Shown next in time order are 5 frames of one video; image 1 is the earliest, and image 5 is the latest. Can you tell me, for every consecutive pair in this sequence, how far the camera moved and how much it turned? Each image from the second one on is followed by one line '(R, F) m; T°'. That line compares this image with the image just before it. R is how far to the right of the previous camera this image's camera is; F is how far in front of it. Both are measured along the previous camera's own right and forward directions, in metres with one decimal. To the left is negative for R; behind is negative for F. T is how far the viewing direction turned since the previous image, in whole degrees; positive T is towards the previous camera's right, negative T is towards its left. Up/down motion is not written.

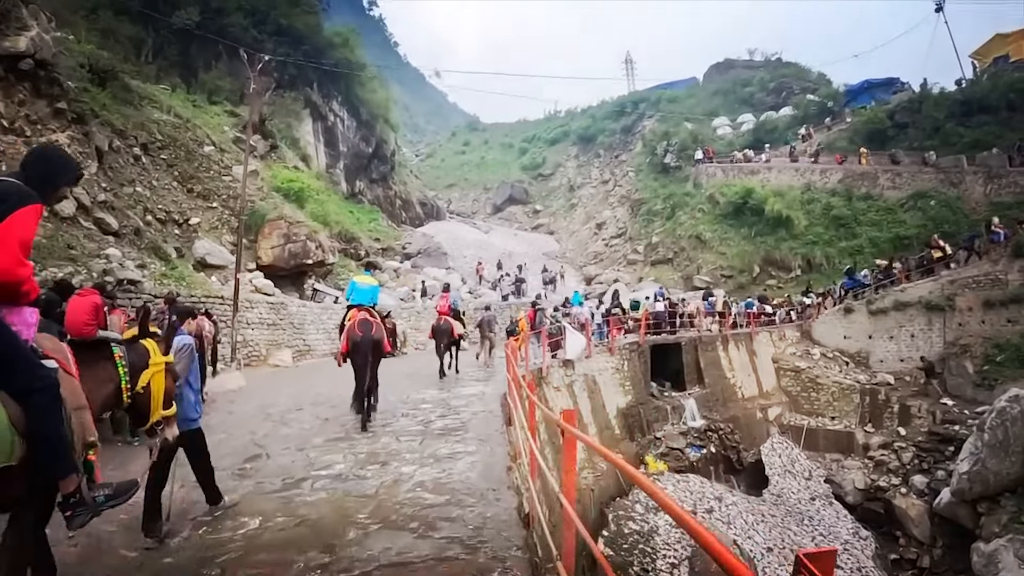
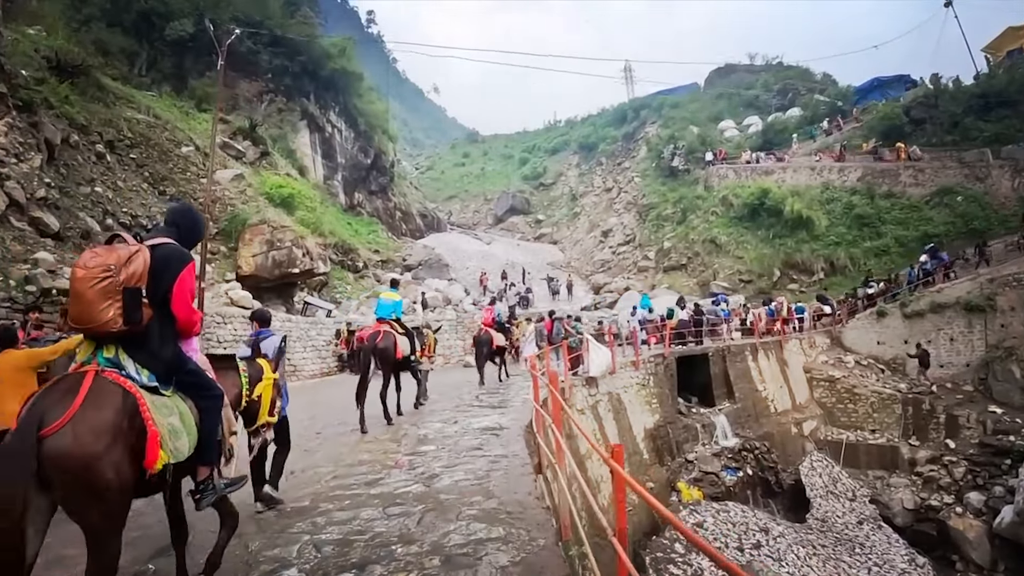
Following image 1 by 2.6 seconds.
(-0.2, +1.5) m; 0°
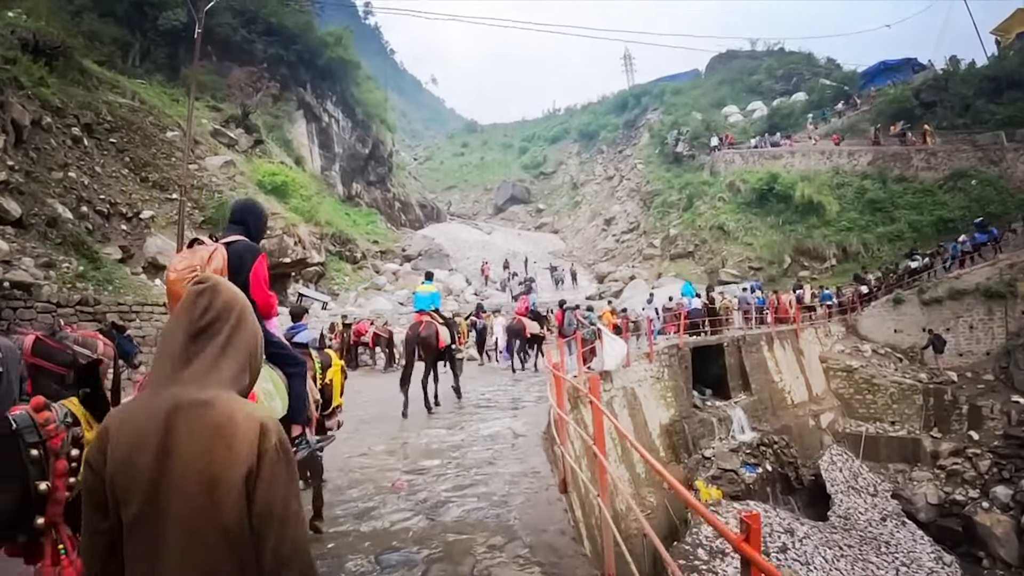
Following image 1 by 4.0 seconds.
(-0.1, +0.7) m; 0°
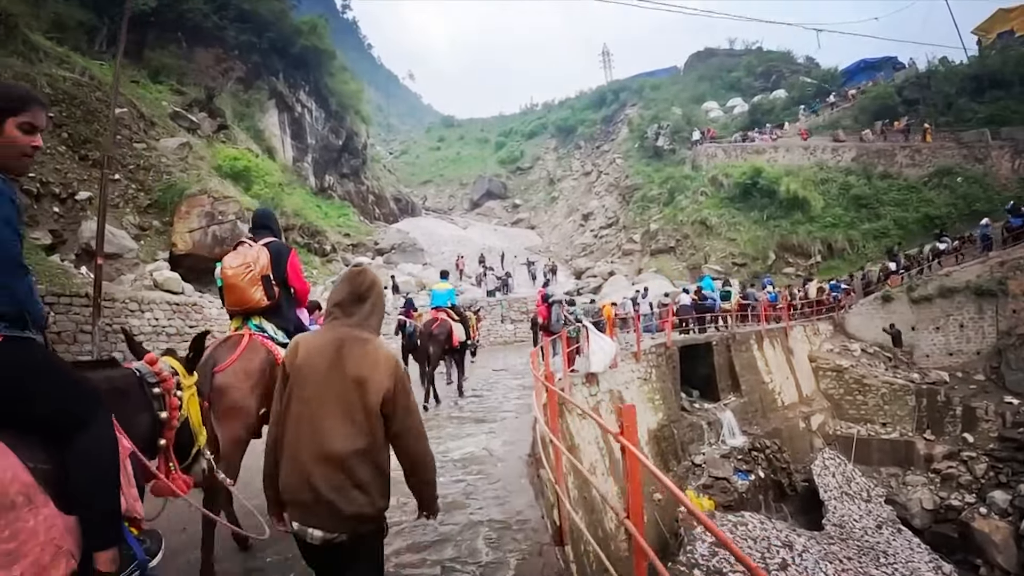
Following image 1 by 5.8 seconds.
(0.0, +1.0) m; +2°
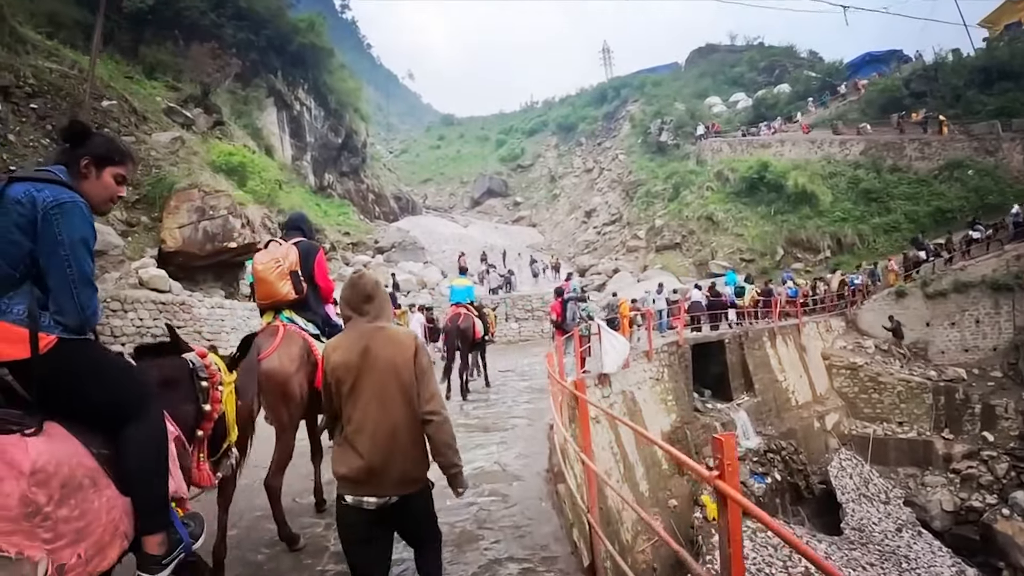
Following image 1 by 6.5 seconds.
(-0.1, +0.5) m; 0°
